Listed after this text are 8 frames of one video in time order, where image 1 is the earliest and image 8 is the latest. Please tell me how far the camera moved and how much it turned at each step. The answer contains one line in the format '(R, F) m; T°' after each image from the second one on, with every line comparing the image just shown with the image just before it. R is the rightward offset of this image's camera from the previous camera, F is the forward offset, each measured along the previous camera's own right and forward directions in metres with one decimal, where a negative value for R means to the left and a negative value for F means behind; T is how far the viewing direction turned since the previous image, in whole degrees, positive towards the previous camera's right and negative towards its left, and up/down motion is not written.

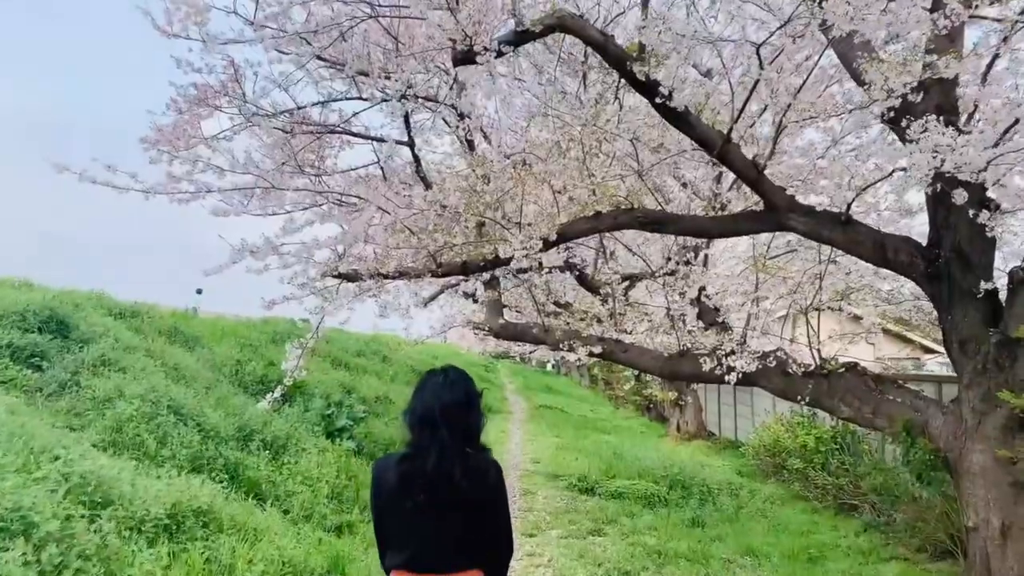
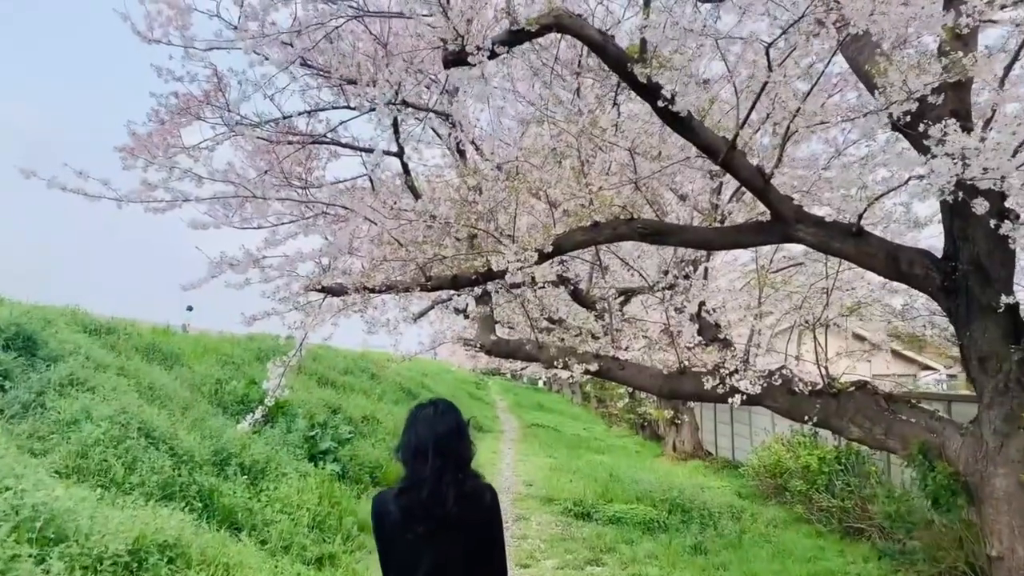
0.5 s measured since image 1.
(0.0, +0.3) m; +1°
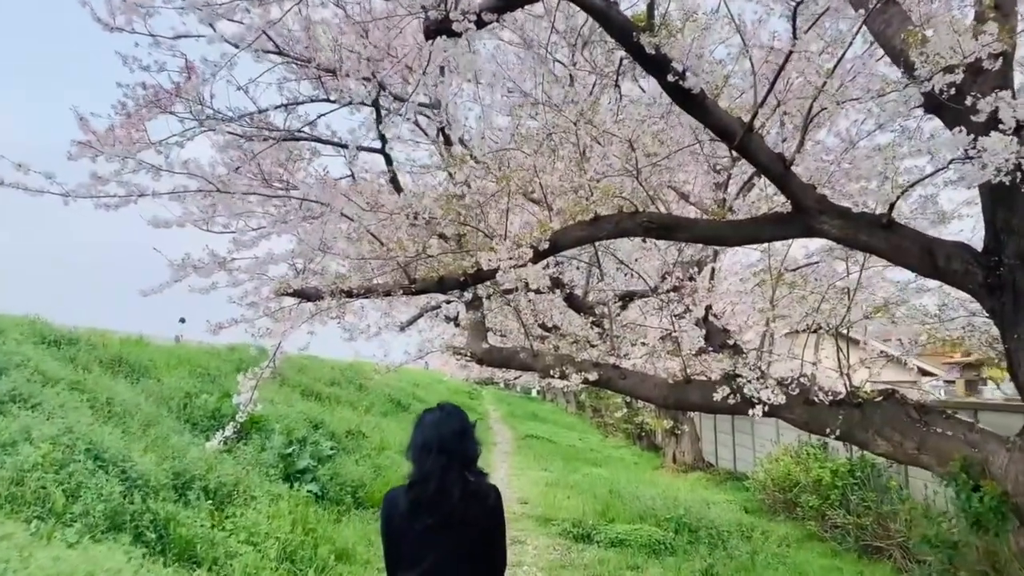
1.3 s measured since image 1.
(0.0, +0.5) m; +1°
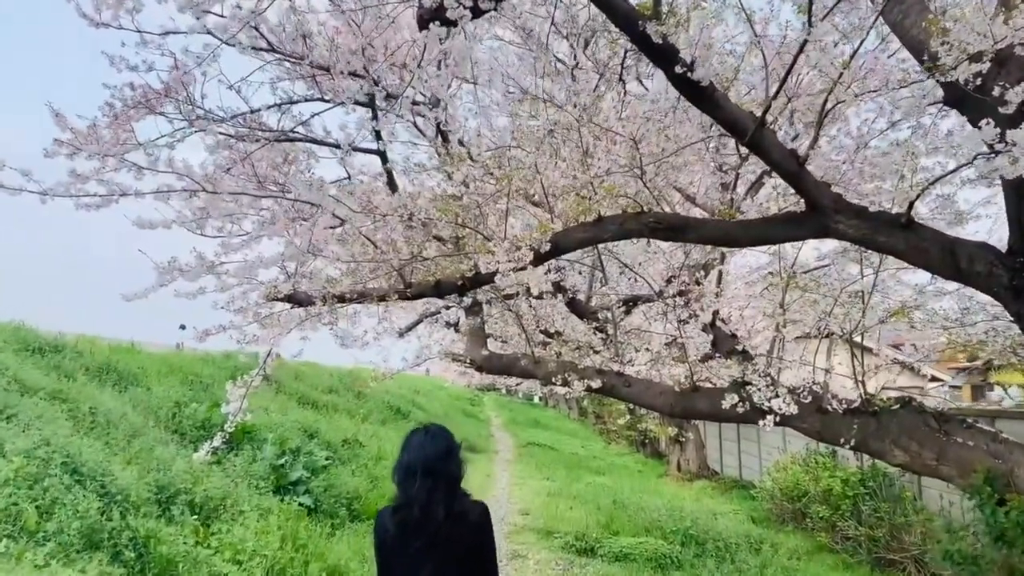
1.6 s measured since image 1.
(0.0, +0.2) m; 0°
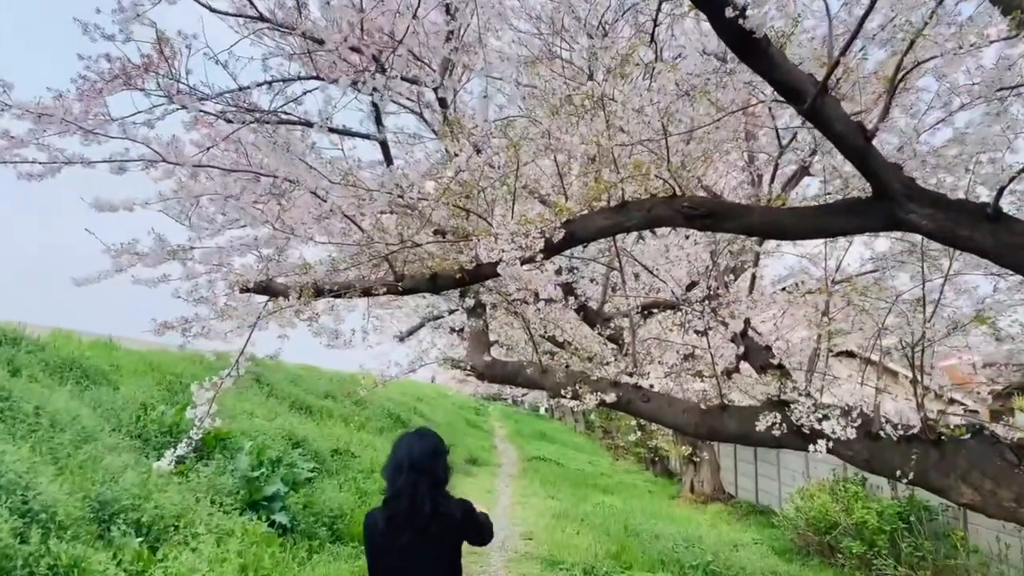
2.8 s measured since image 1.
(0.0, +0.7) m; -1°
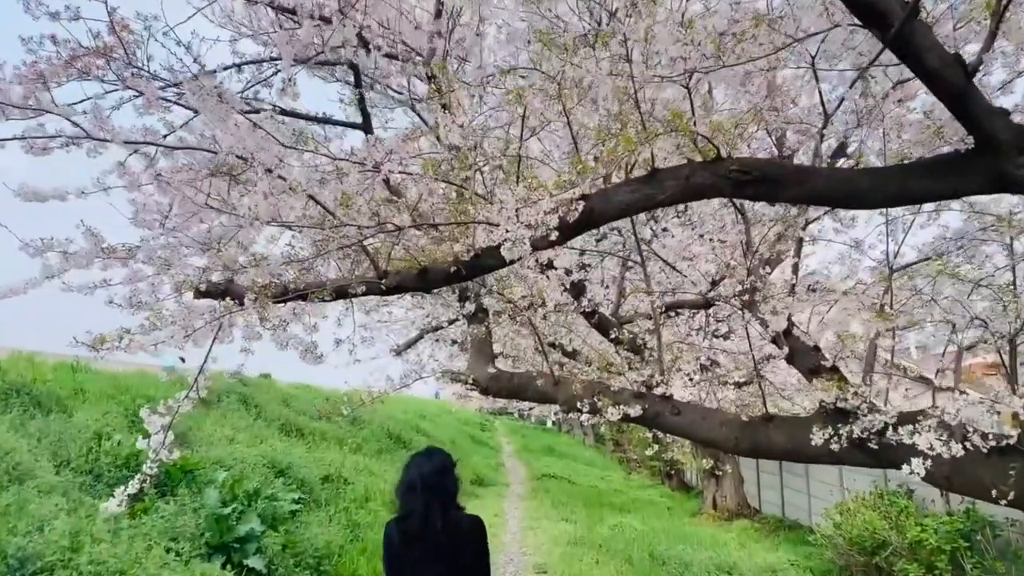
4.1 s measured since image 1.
(0.0, +0.8) m; 0°
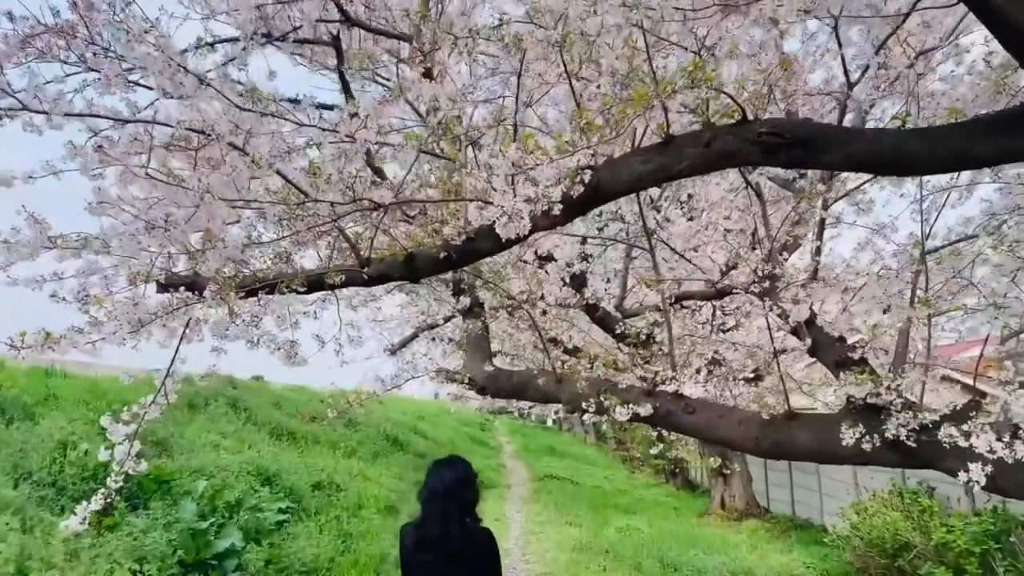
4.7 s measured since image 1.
(0.0, +0.4) m; 0°
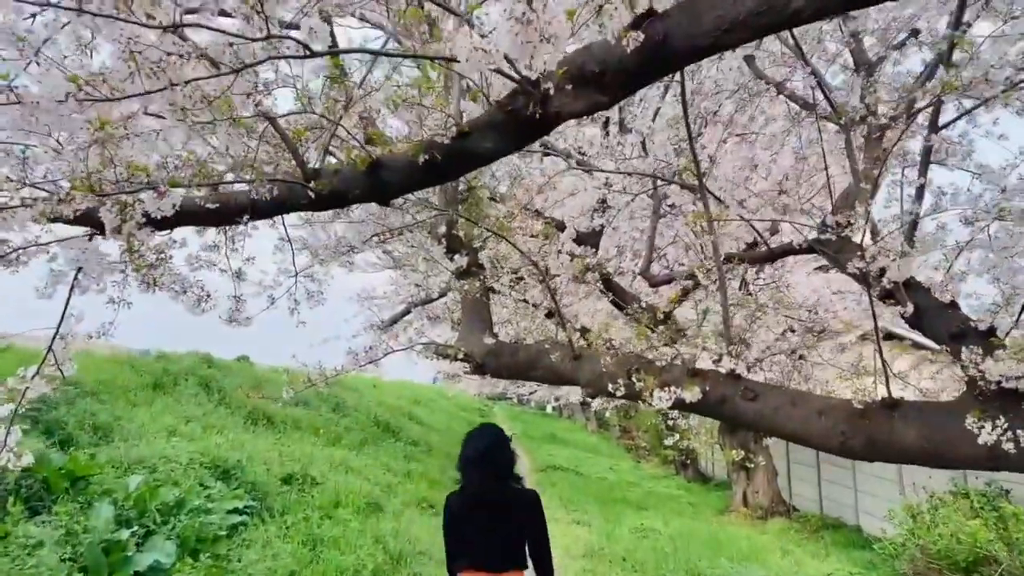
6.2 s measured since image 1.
(0.0, +1.0) m; 0°
